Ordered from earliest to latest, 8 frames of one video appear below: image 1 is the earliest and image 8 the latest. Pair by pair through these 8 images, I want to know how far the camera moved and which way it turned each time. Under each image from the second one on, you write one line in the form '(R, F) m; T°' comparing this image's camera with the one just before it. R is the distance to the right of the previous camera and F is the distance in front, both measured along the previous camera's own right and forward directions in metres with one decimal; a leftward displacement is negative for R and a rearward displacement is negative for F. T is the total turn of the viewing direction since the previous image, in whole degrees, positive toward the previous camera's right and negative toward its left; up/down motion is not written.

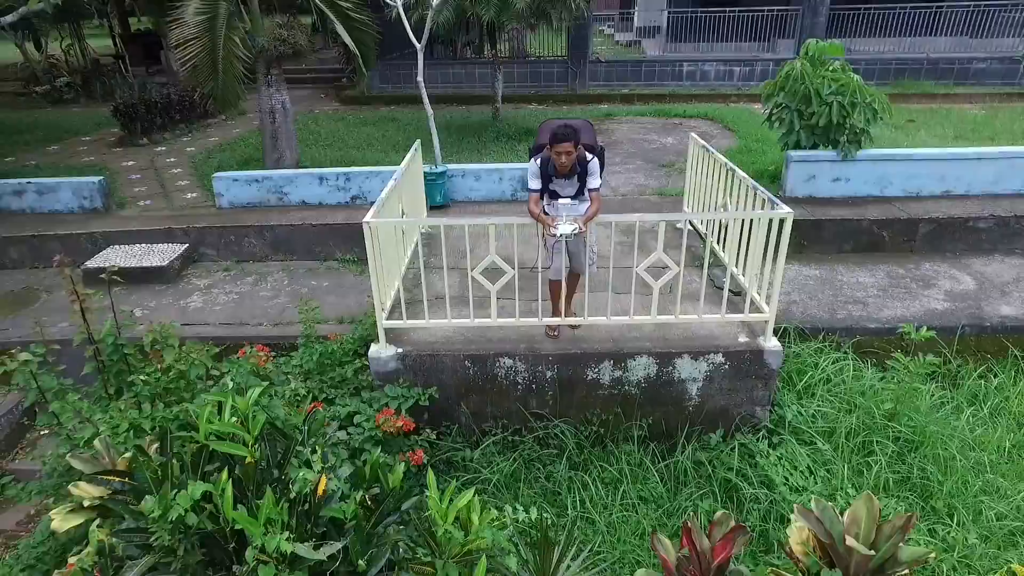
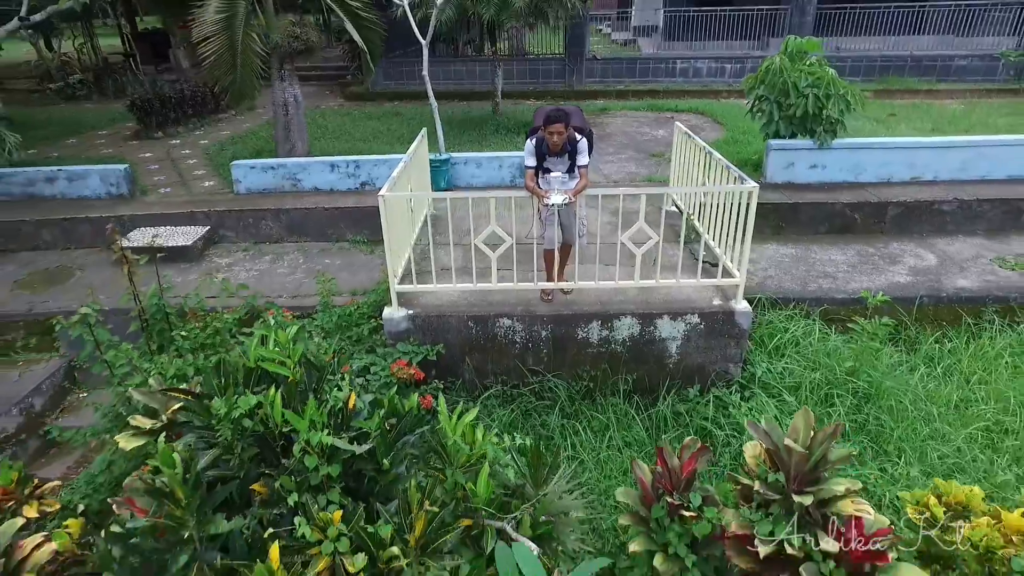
(0.0, -0.3) m; 0°
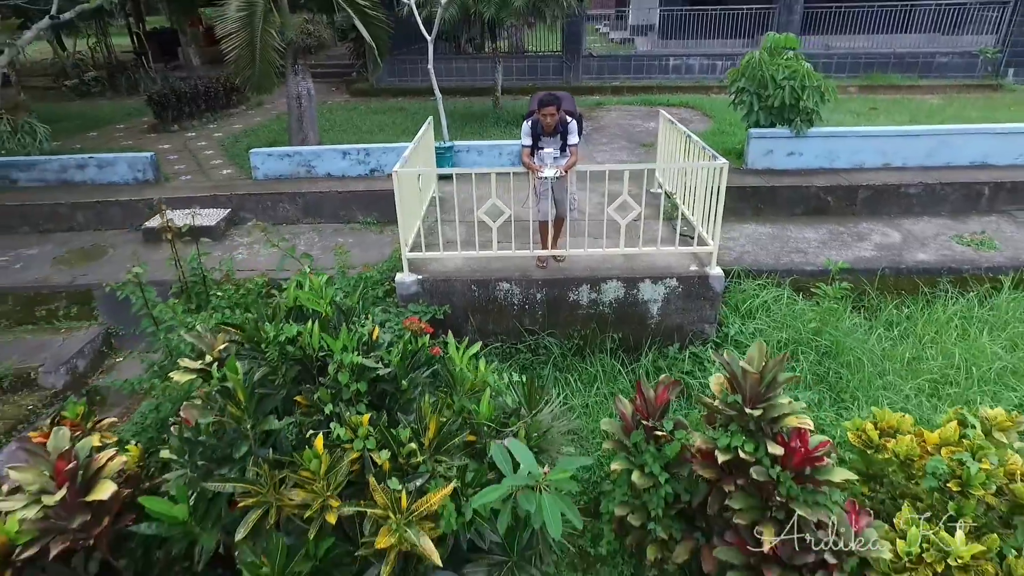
(0.0, -0.4) m; 0°
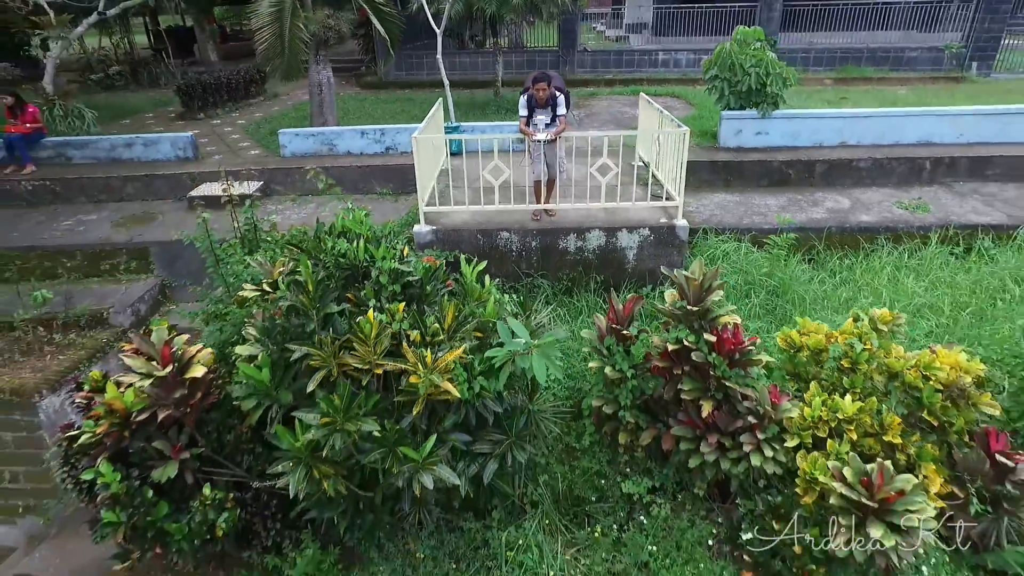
(0.0, -0.7) m; 0°
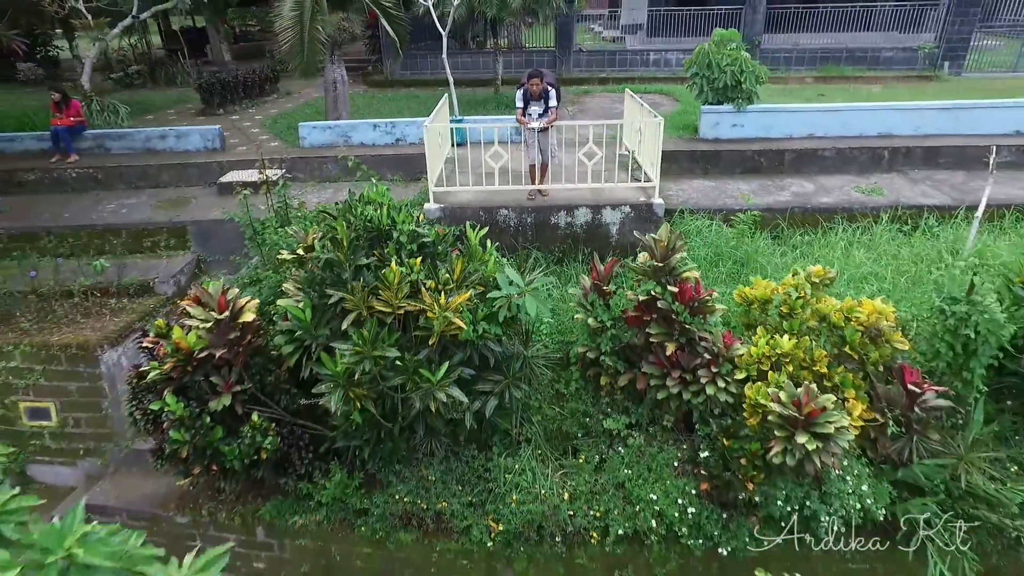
(0.0, -0.6) m; 0°
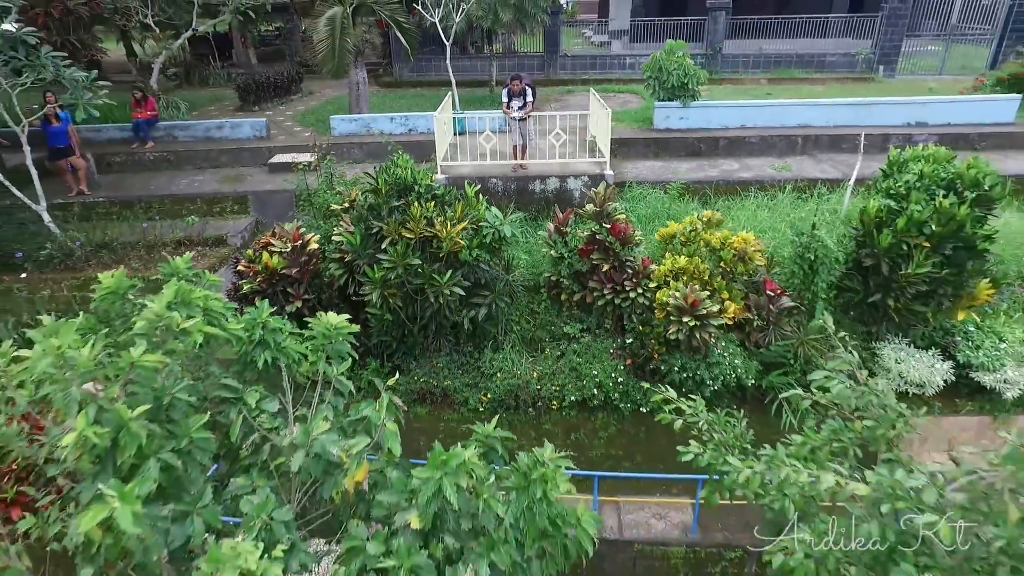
(+0.1, -1.6) m; 0°
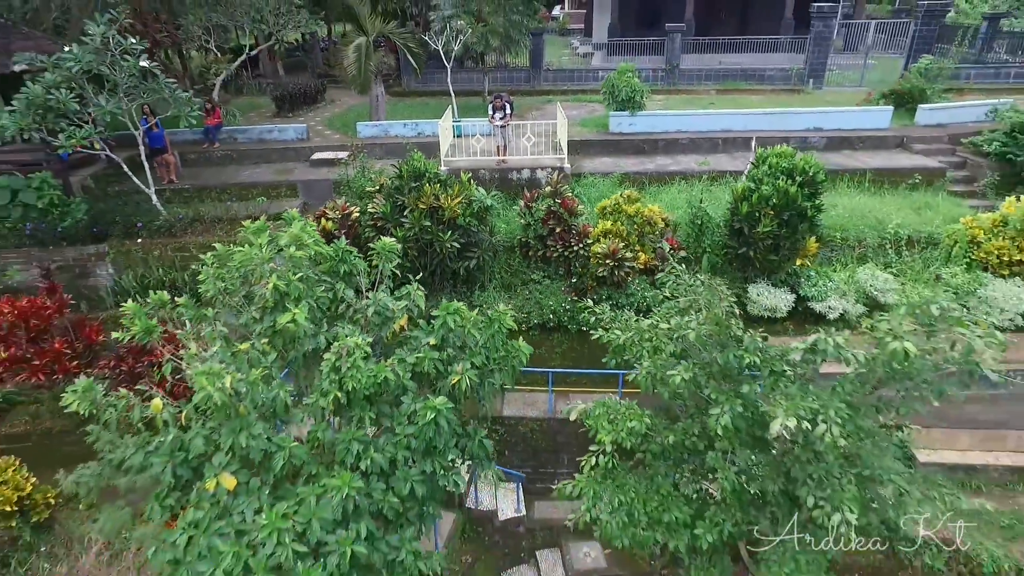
(+0.2, -2.3) m; 0°
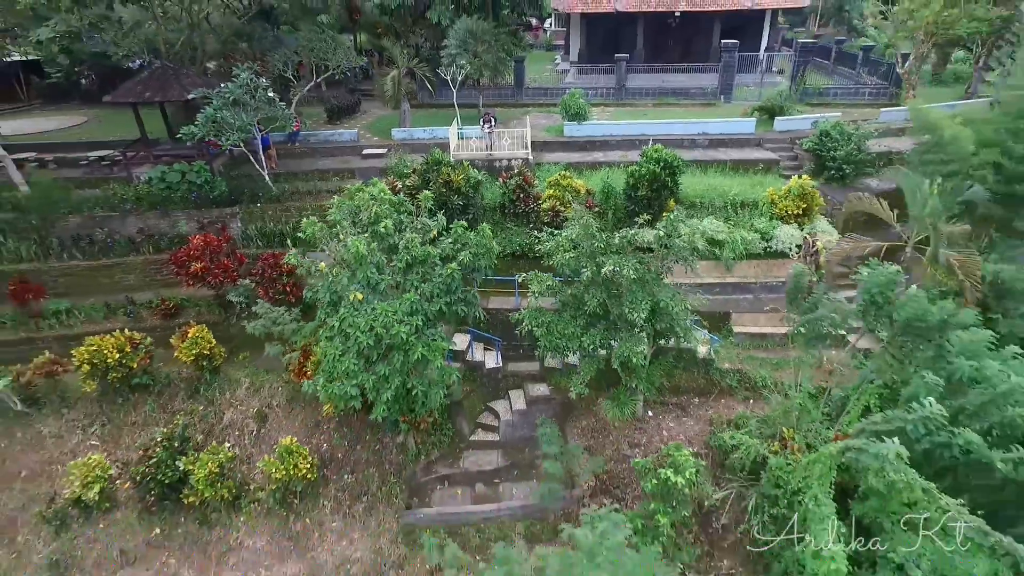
(+0.3, -4.8) m; 0°
